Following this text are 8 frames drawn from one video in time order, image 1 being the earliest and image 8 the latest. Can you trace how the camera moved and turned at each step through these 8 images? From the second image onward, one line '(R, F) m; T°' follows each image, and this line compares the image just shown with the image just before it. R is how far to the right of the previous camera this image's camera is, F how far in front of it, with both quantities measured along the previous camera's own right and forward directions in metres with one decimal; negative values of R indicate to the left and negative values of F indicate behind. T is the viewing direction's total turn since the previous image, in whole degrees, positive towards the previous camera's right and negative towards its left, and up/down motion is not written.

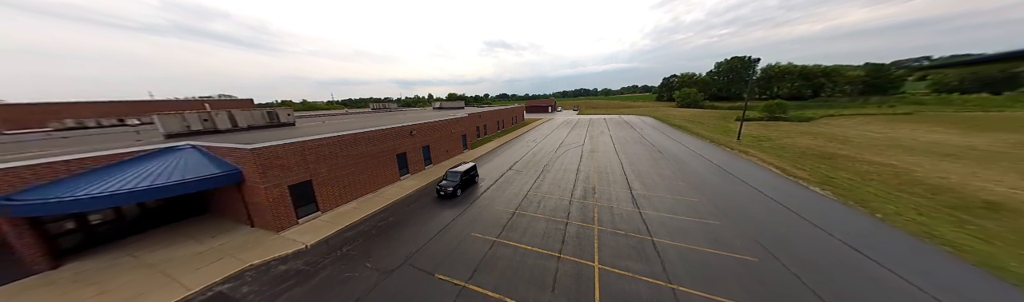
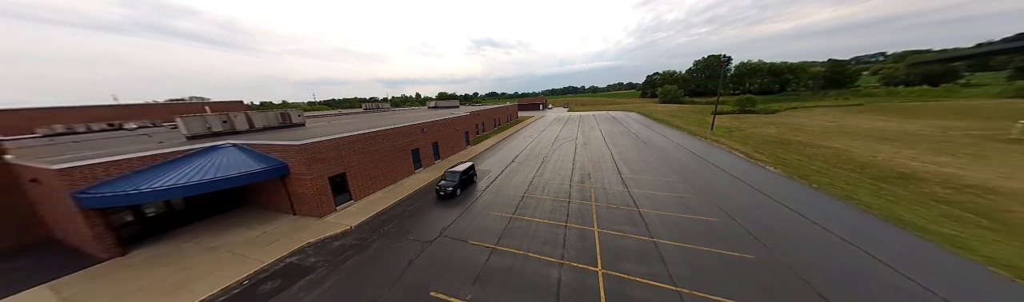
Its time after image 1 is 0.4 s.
(-1.1, -1.7) m; +3°
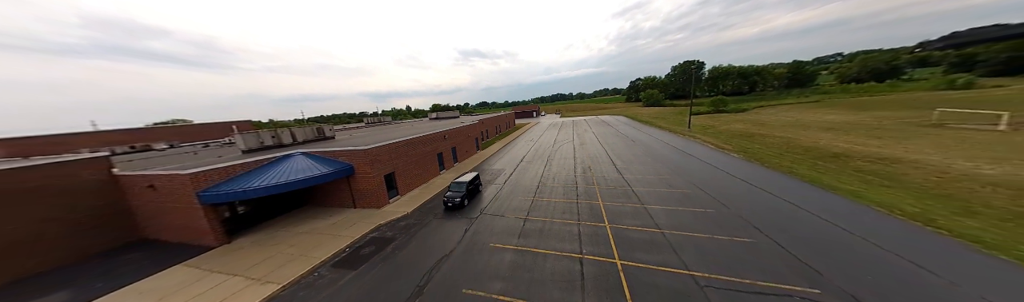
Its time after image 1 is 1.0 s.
(-1.8, -2.8) m; +2°
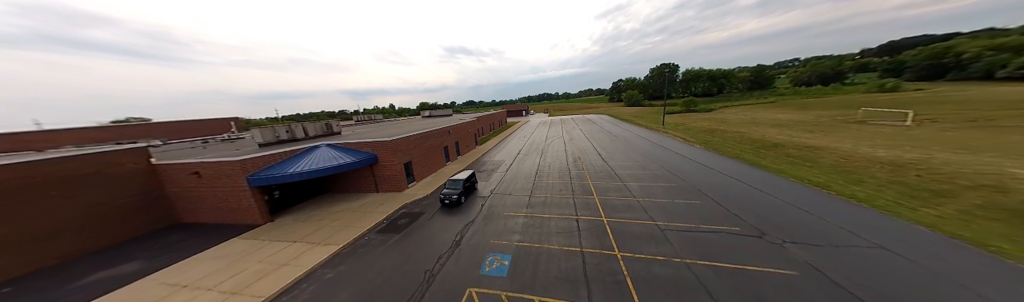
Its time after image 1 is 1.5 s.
(-1.3, -2.2) m; +4°
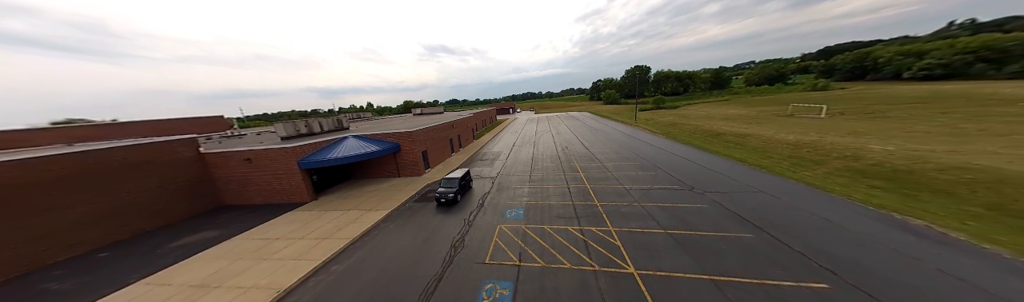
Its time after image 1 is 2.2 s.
(-1.5, -3.1) m; +4°
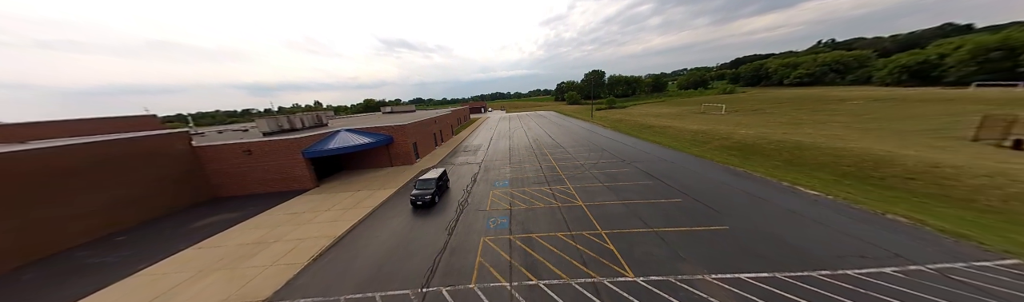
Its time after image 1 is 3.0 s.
(-1.2, -3.5) m; +9°
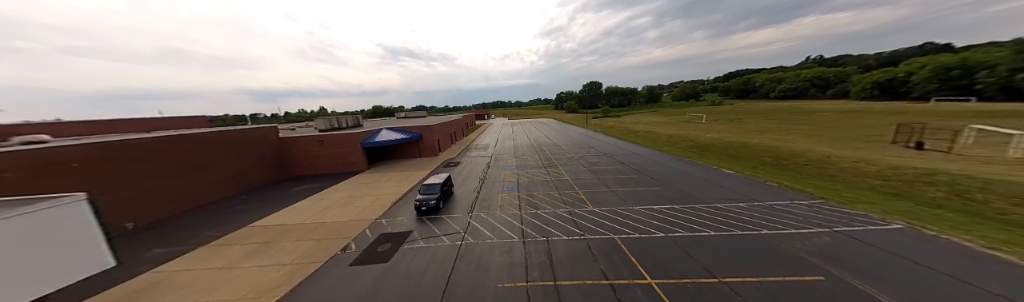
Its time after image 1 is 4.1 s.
(-0.6, -4.6) m; 0°
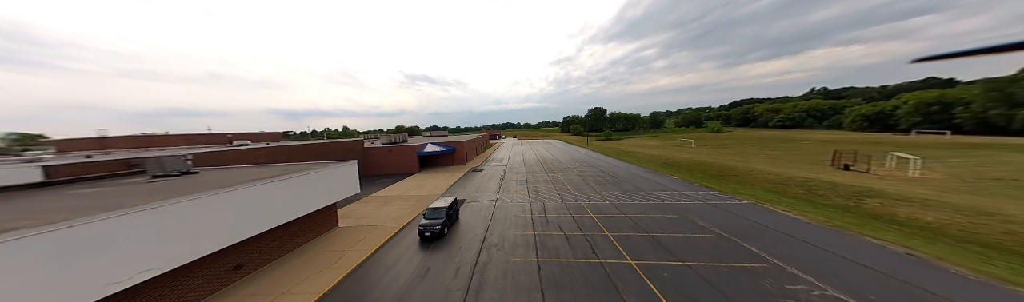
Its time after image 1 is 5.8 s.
(-0.4, -7.6) m; -2°
